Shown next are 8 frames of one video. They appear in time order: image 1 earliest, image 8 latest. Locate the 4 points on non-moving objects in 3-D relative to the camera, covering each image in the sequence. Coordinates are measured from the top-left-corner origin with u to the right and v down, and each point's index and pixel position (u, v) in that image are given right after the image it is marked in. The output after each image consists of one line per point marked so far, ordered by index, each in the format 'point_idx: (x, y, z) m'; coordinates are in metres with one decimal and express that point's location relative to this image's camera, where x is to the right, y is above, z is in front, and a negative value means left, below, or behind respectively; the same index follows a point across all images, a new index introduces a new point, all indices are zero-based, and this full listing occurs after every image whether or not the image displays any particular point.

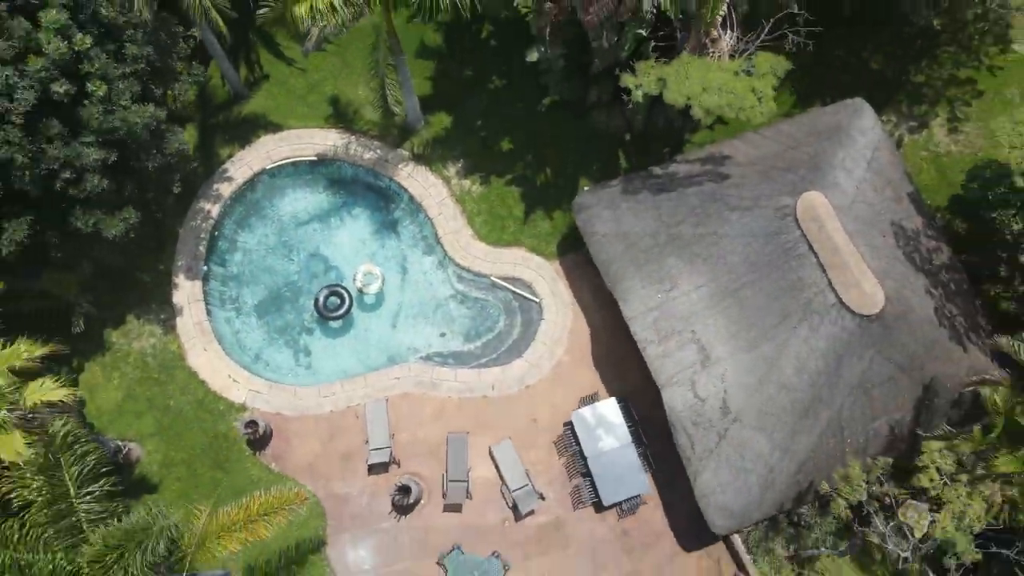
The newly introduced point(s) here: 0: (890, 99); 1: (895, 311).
0: (+8.2, +3.9, +16.0) m
1: (+6.2, -0.3, +12.3) m
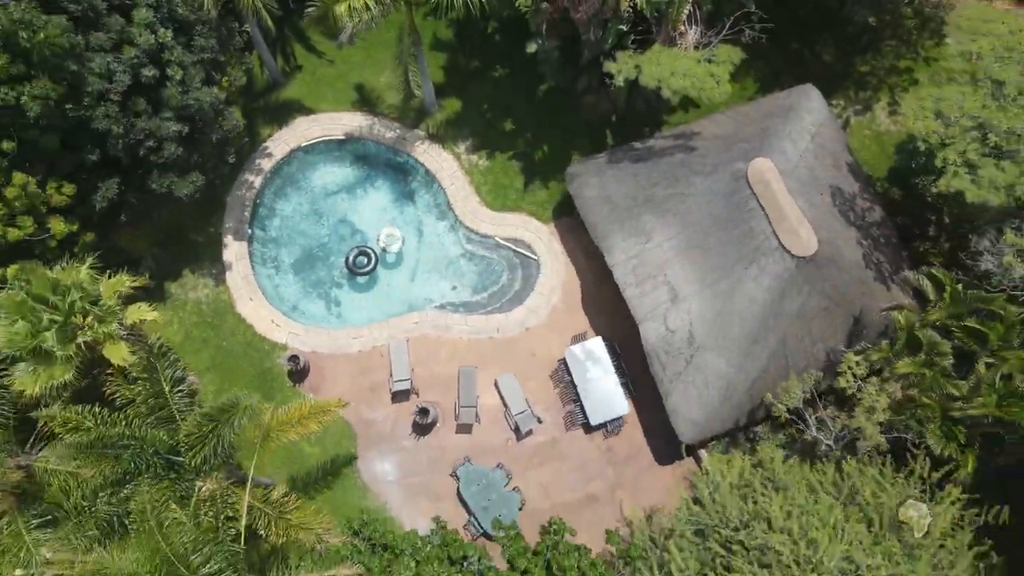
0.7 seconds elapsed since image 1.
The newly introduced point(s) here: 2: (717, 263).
0: (+8.3, +4.9, +18.7) m
1: (+6.3, +0.7, +15.0) m
2: (+4.2, +0.5, +15.3) m
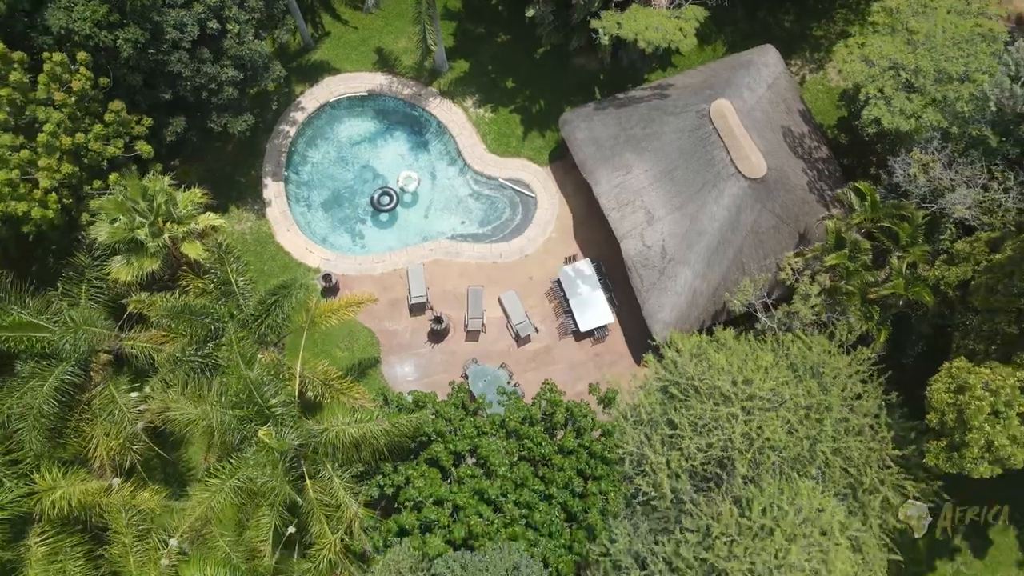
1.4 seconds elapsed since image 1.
0: (+8.3, +6.9, +21.7) m
1: (+6.3, +2.6, +18.0) m
2: (+4.2, +2.4, +18.3) m
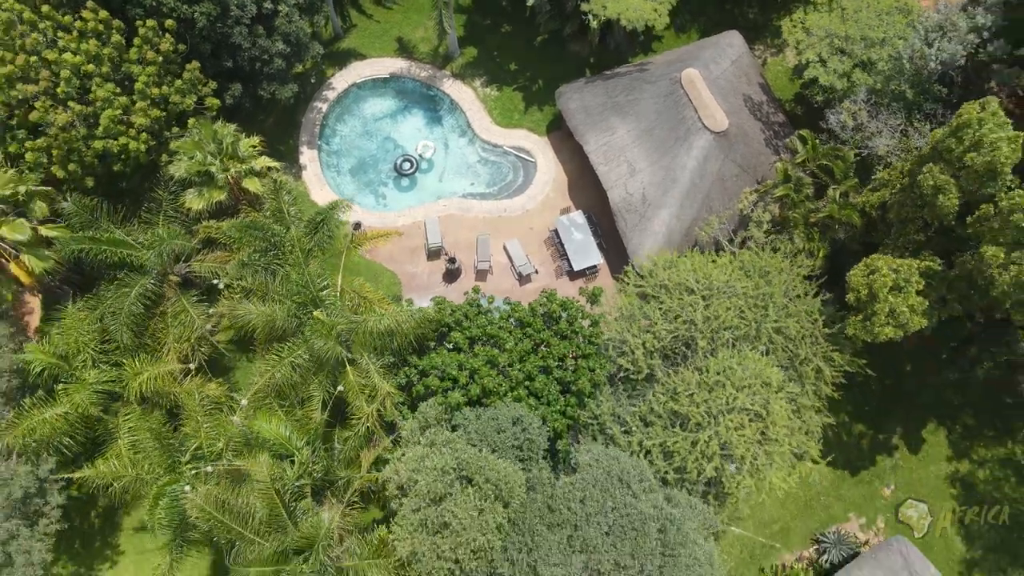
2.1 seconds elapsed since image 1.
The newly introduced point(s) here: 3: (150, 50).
0: (+8.4, +8.5, +25.3) m
1: (+6.4, +4.4, +21.4) m
2: (+4.3, +4.2, +21.7) m
3: (-8.9, +5.9, +18.5) m
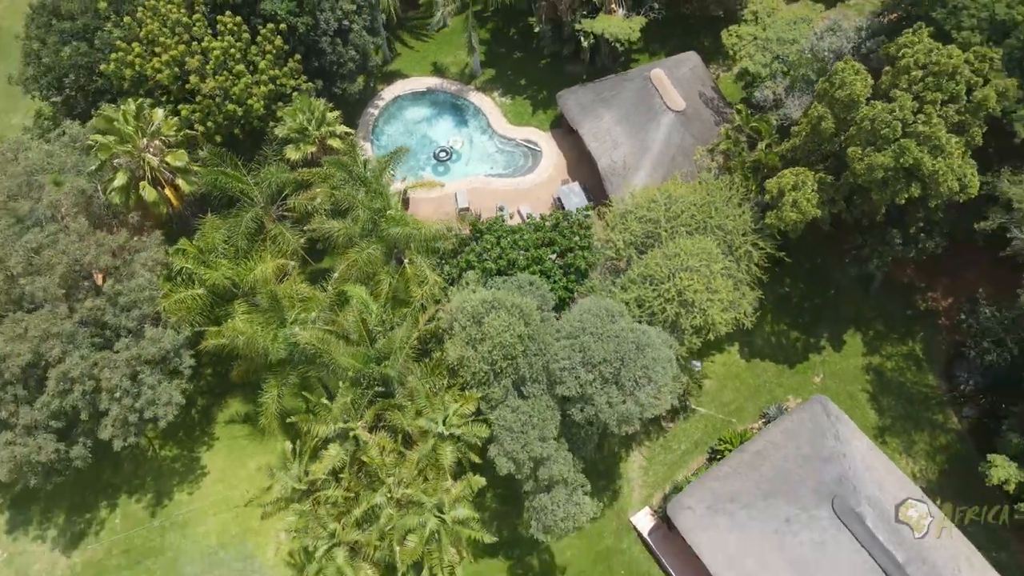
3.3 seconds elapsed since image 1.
0: (+8.9, +10.1, +33.0) m
1: (+6.9, +6.6, +28.6) m
2: (+4.8, +6.3, +28.8) m
3: (-8.4, +8.3, +25.9) m
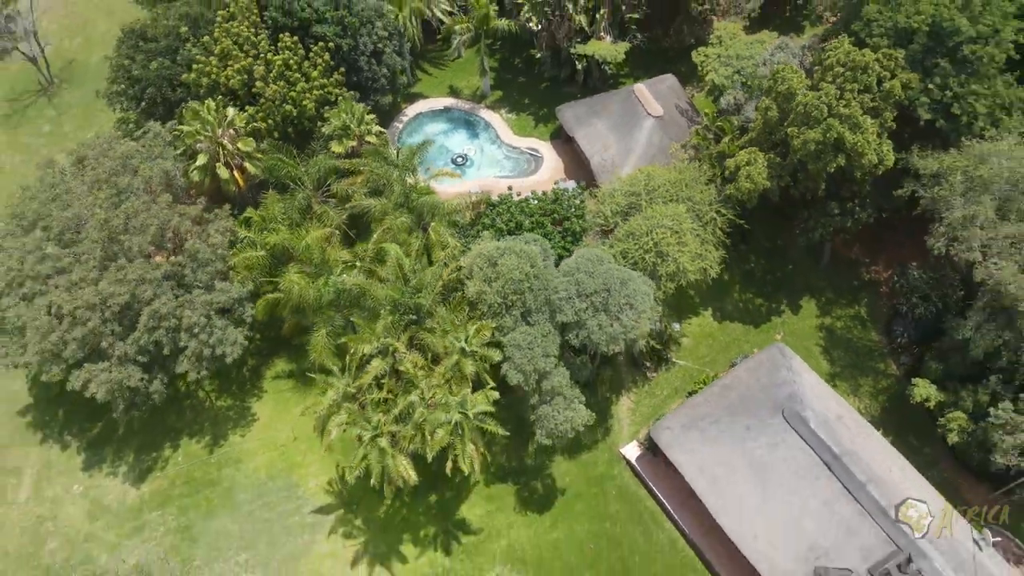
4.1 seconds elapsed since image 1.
0: (+9.1, +10.8, +38.7) m
1: (+7.2, +7.6, +34.1) m
2: (+5.1, +7.3, +34.3) m
3: (-8.2, +9.6, +31.5) m
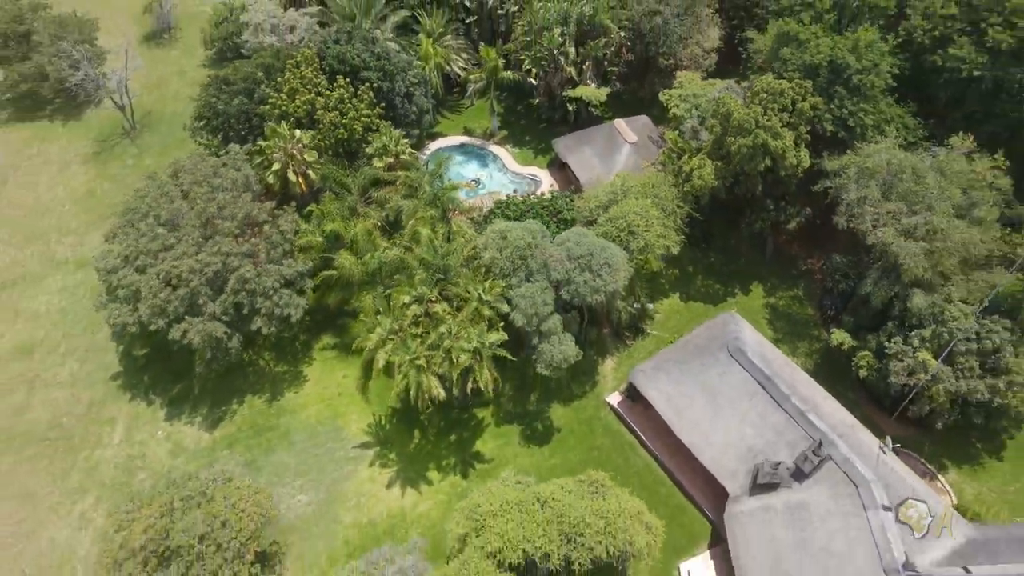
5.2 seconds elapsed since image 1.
0: (+9.4, +10.6, +47.5) m
1: (+7.4, +7.9, +42.5) m
2: (+5.3, +7.7, +42.7) m
3: (-7.9, +10.2, +40.2) m
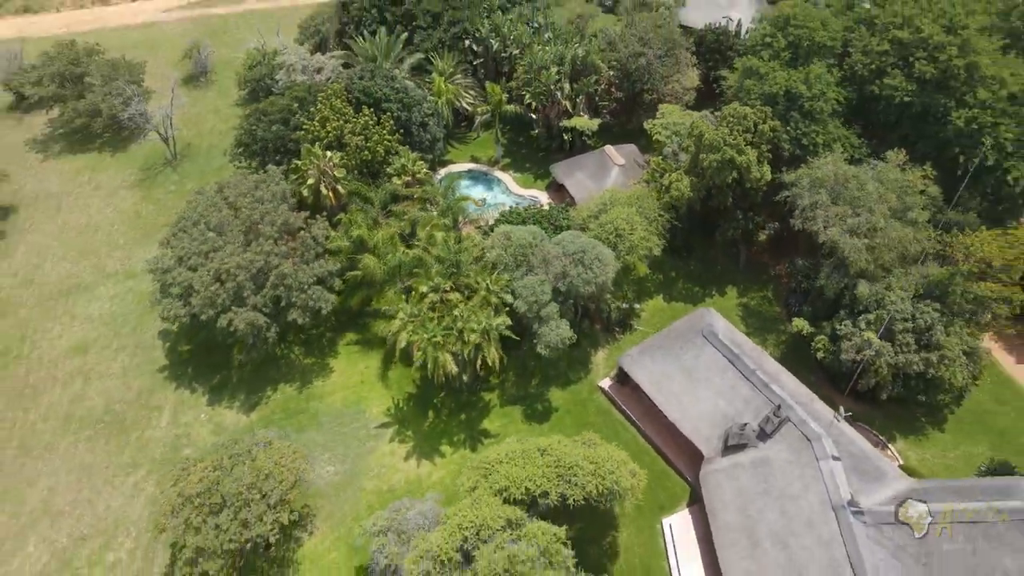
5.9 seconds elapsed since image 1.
0: (+9.5, +9.9, +53.4) m
1: (+7.6, +7.6, +48.2) m
2: (+5.5, +7.3, +48.4) m
3: (-7.8, +10.0, +46.1) m
